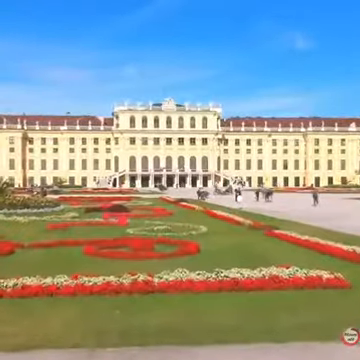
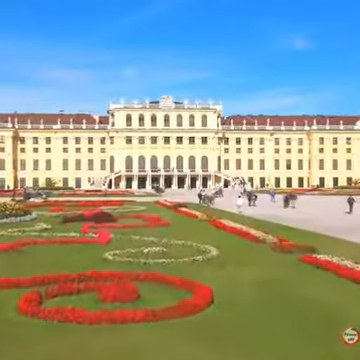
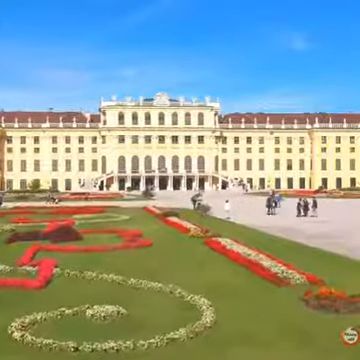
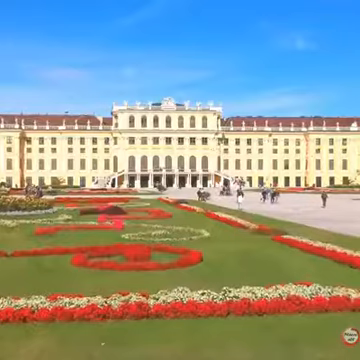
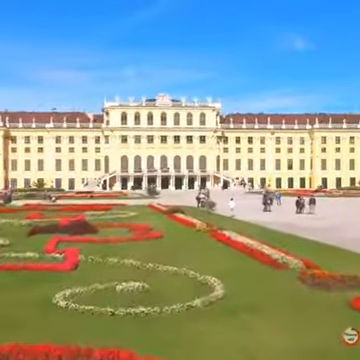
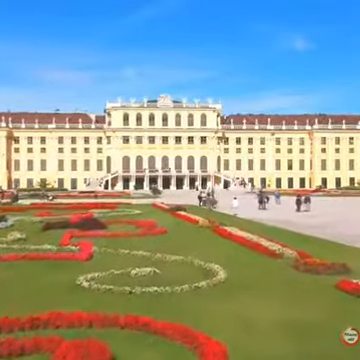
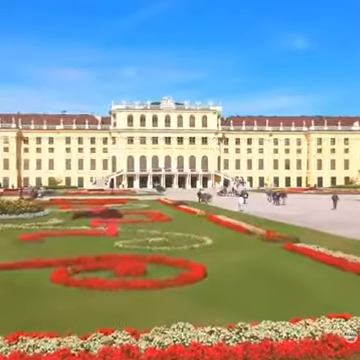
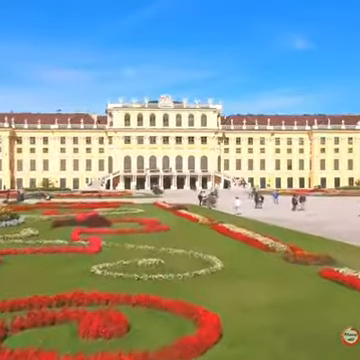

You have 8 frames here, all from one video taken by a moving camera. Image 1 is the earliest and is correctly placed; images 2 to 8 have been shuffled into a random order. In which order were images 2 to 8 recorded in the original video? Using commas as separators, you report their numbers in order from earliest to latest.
4, 7, 2, 8, 6, 5, 3
